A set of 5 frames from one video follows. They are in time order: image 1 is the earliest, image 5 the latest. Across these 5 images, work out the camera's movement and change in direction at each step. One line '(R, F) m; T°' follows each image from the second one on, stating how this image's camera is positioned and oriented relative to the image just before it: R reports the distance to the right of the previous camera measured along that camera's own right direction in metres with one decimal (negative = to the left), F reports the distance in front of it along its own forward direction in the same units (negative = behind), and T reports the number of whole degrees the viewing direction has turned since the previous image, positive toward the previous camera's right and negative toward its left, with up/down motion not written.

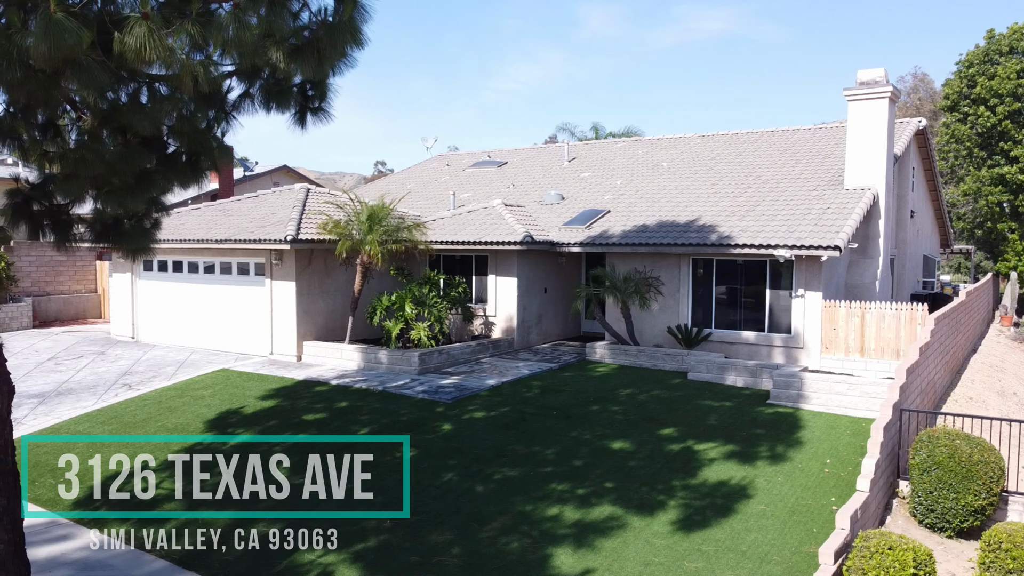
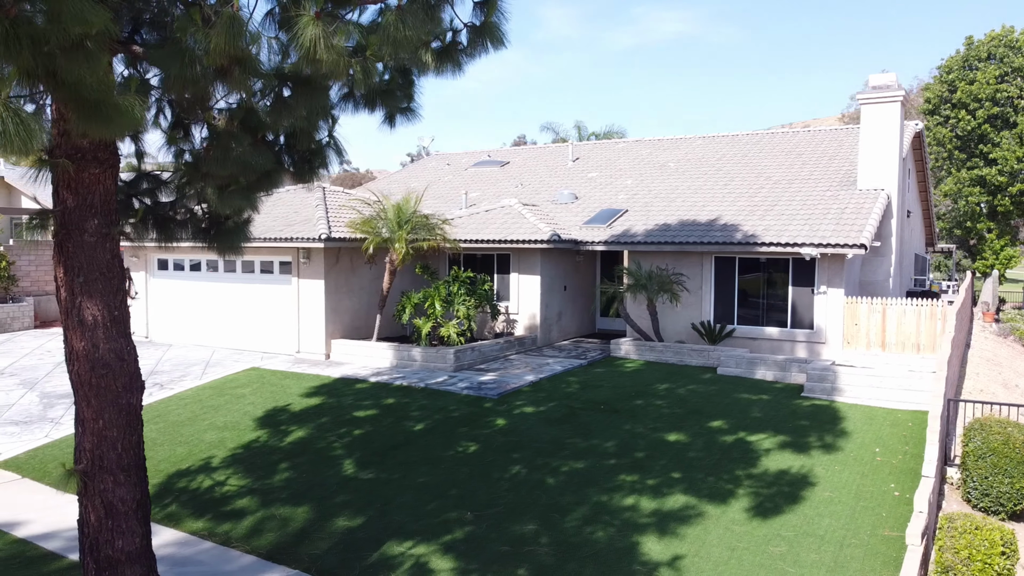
(-1.2, -0.2) m; +2°
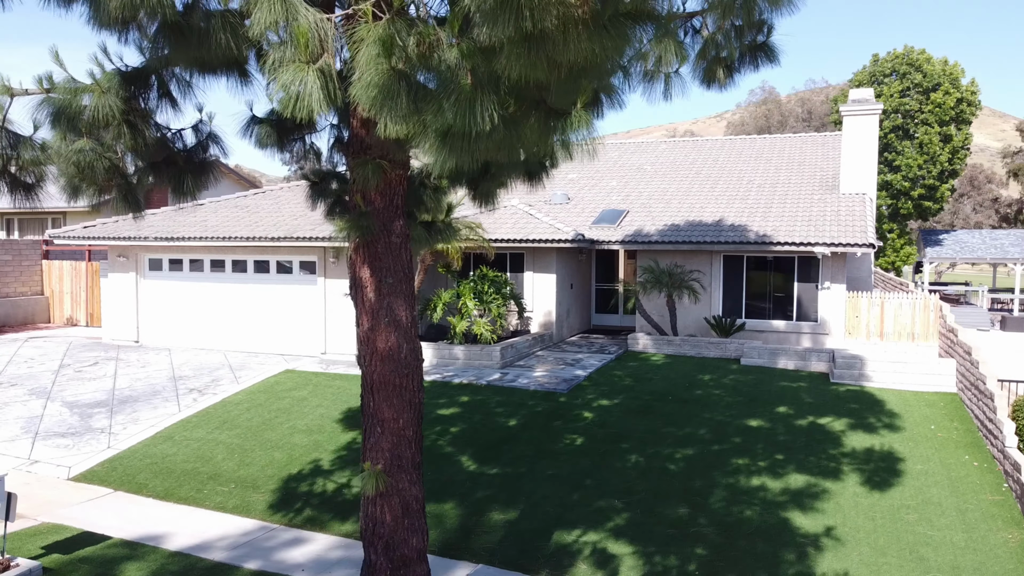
(-3.0, -0.1) m; +9°
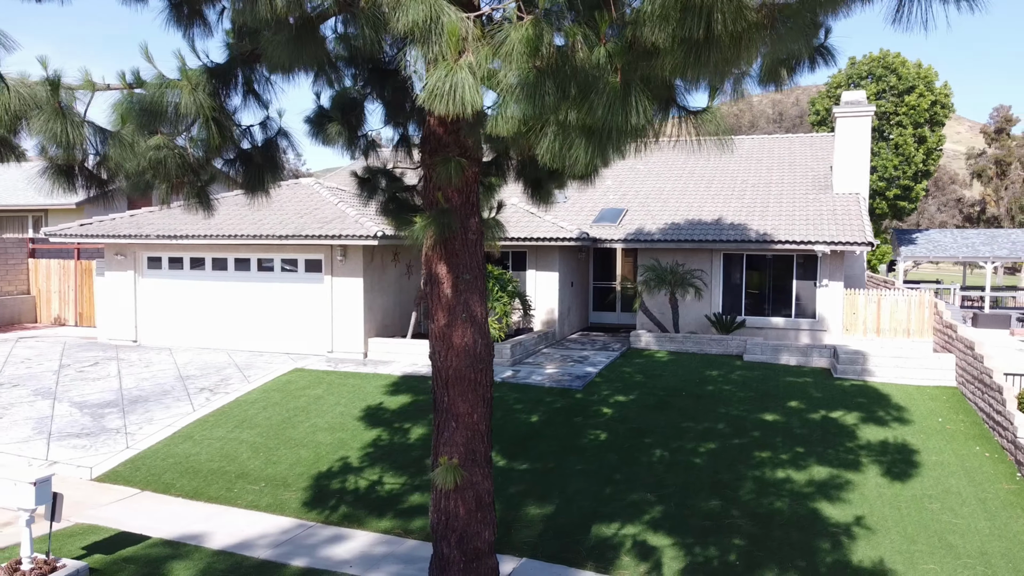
(-0.7, -0.1) m; +2°
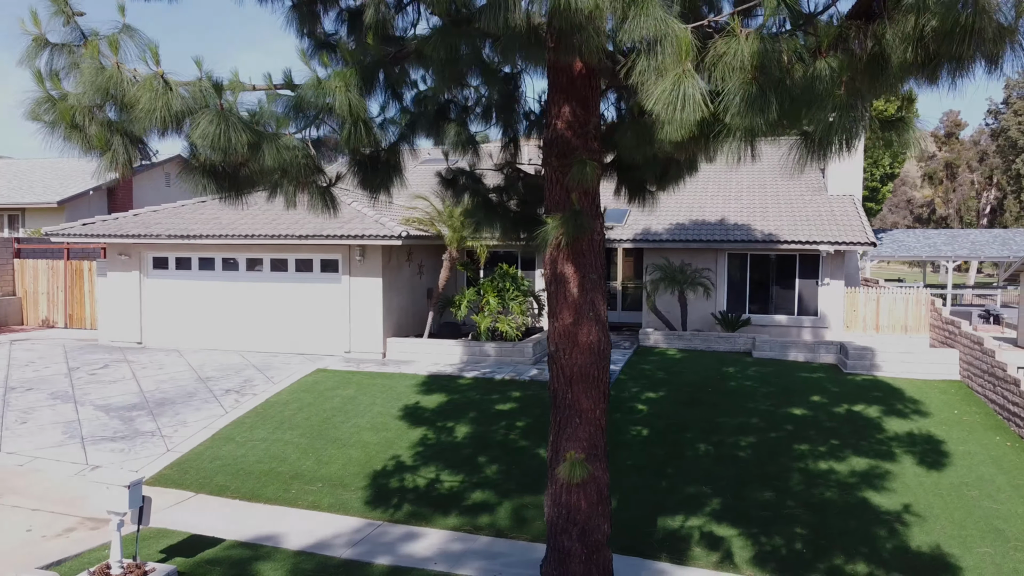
(-1.2, -0.1) m; +3°
